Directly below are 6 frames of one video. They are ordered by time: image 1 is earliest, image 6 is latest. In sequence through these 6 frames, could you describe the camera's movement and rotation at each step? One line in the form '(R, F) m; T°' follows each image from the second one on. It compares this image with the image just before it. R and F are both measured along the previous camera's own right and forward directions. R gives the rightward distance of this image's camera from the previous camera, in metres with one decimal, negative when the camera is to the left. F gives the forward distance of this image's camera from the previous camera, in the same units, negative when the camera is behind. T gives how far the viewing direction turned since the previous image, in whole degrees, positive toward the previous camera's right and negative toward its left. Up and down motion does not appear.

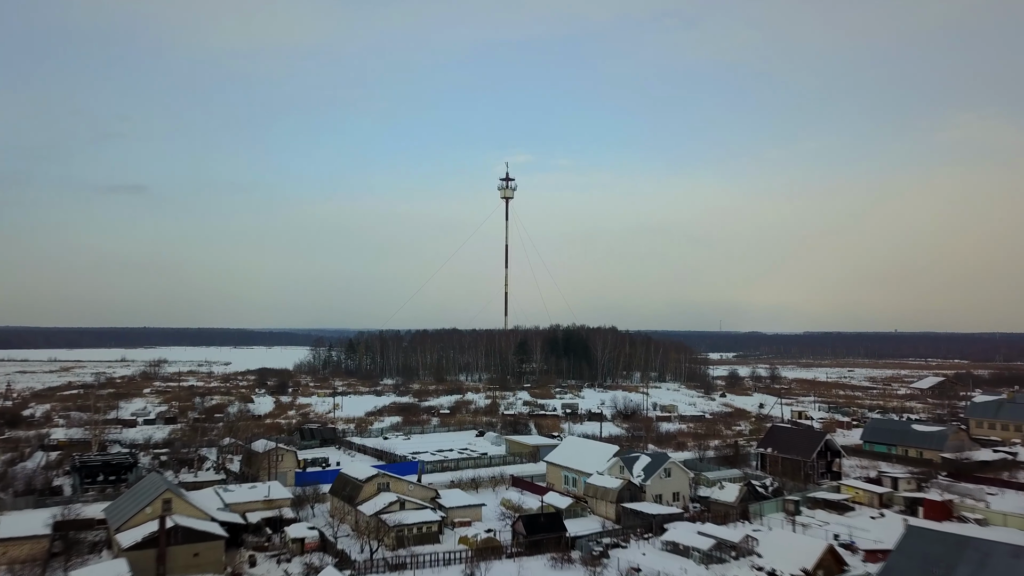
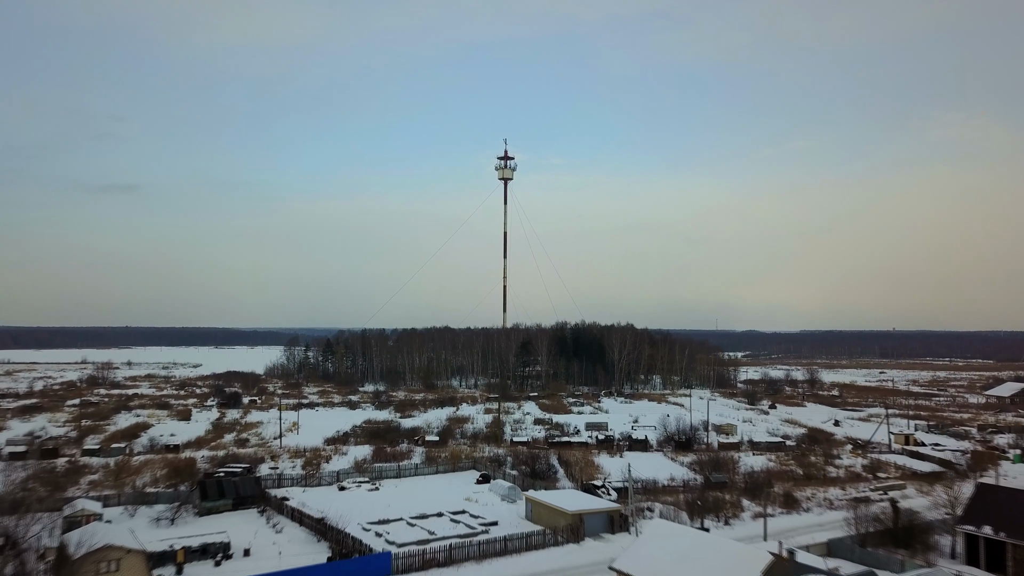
(-0.8, +9.7) m; +1°
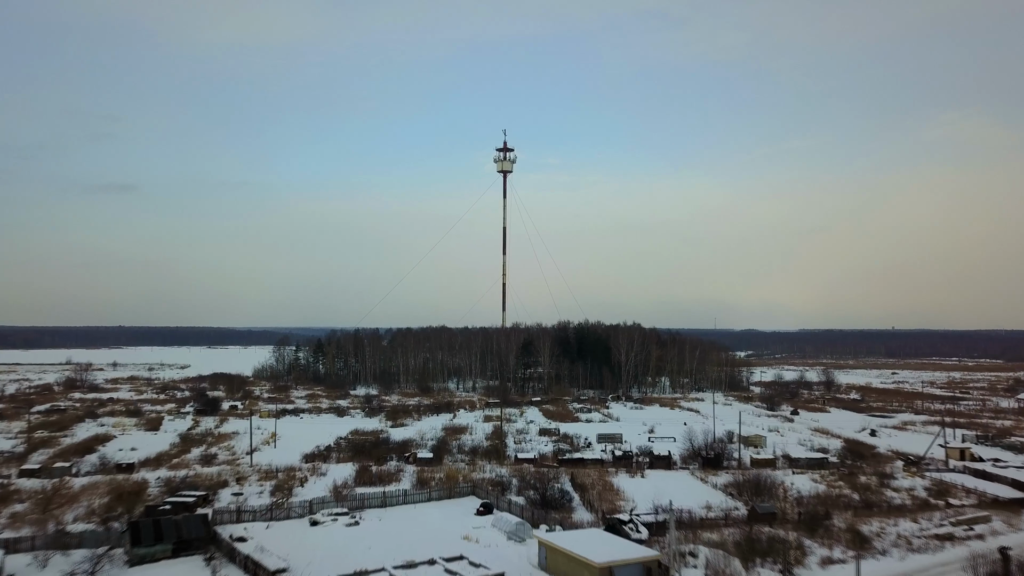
(-0.3, +3.3) m; 0°
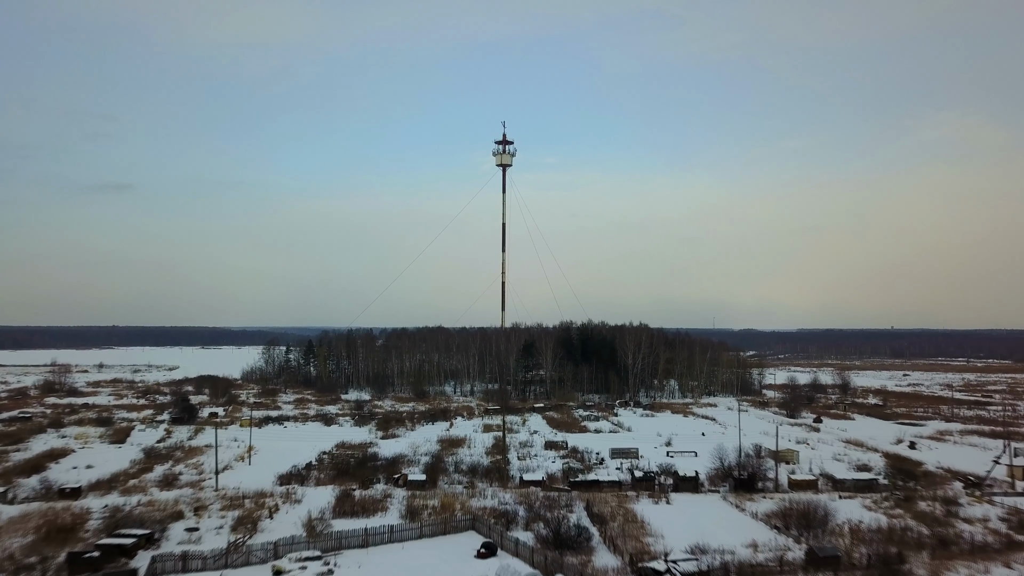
(-0.2, +3.0) m; 0°
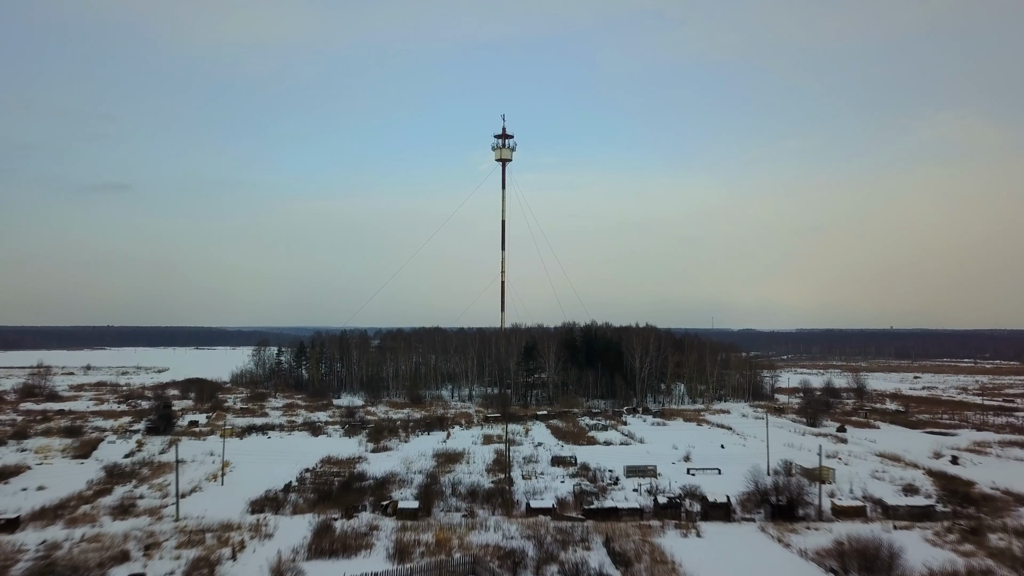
(-0.2, +2.6) m; 0°
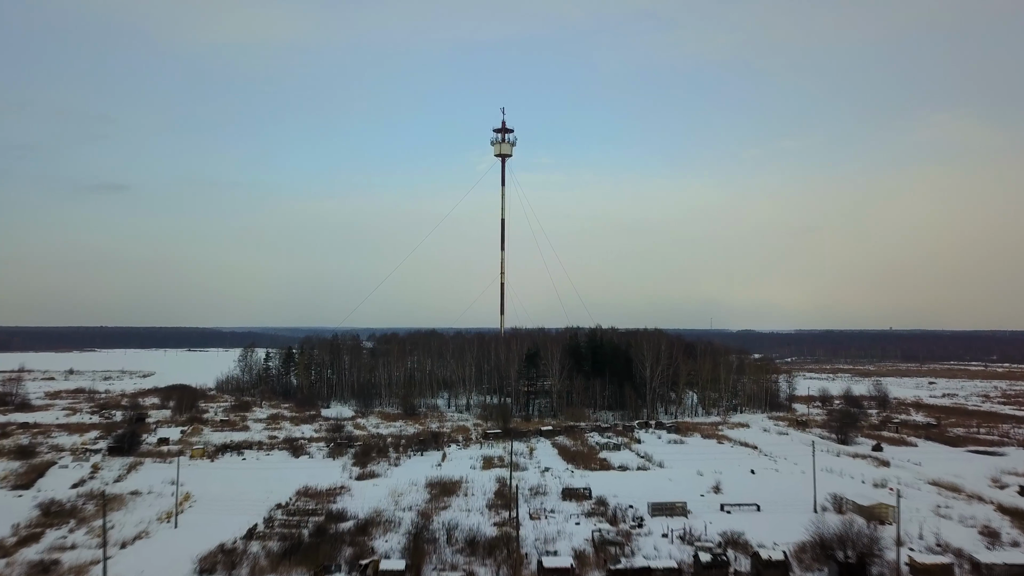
(-0.3, +3.3) m; 0°
